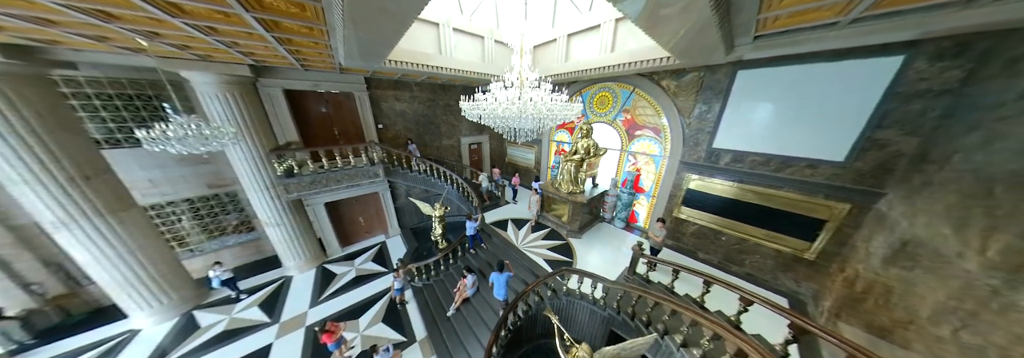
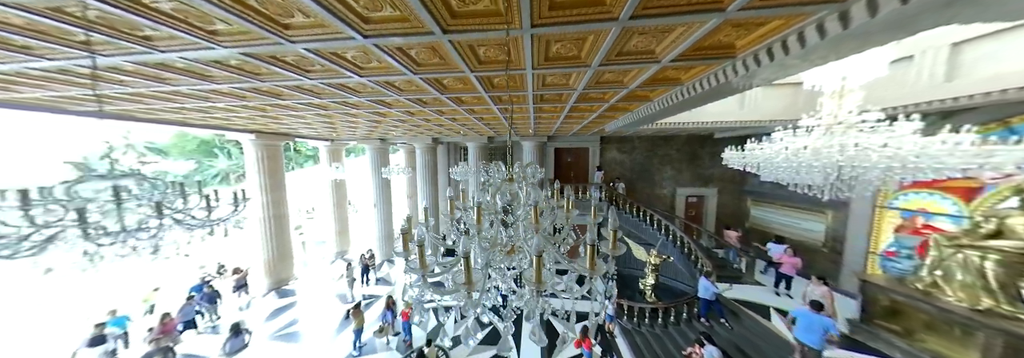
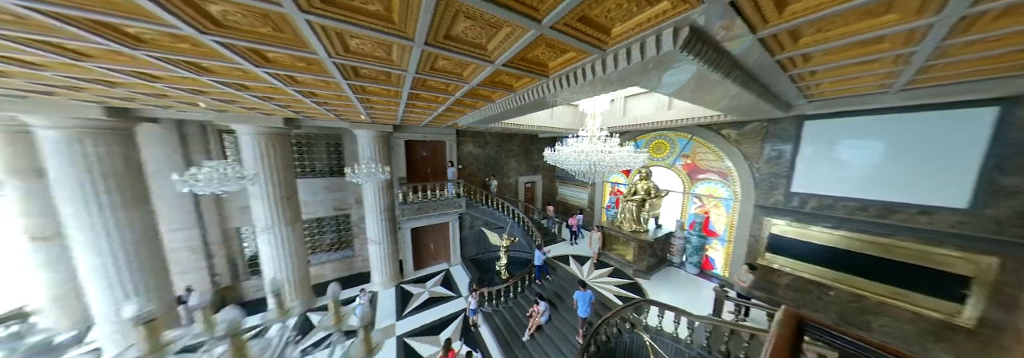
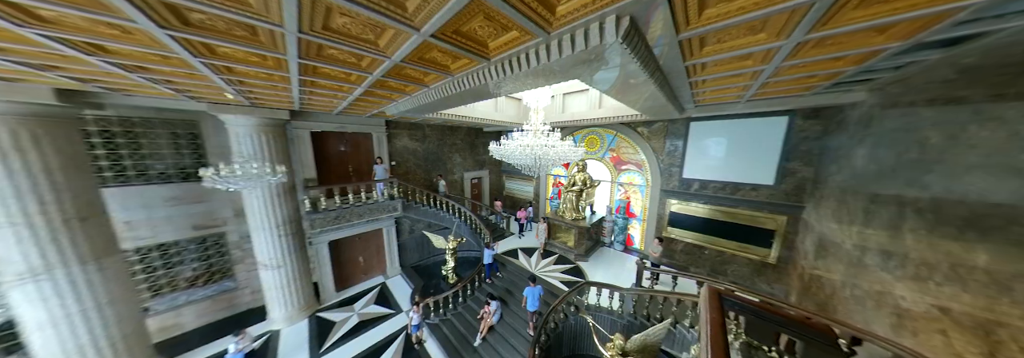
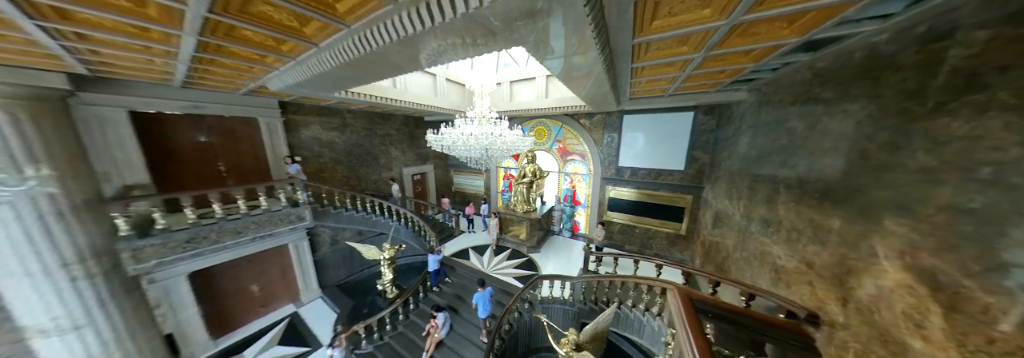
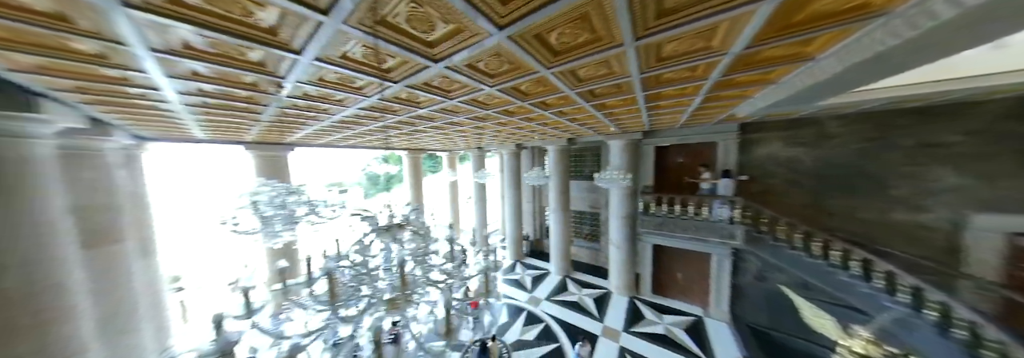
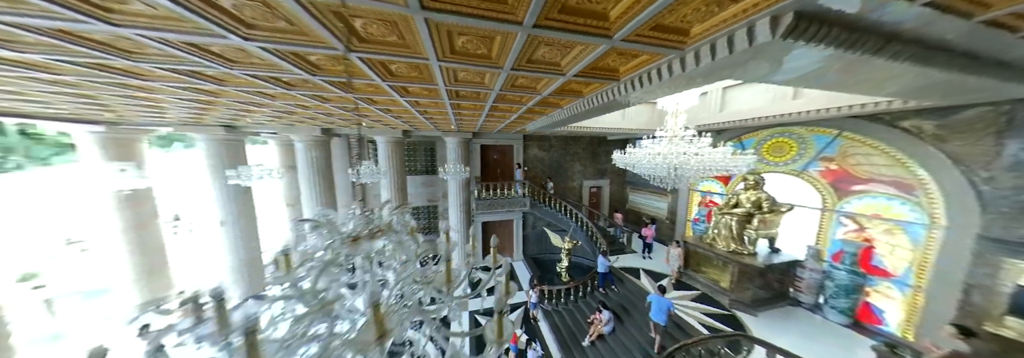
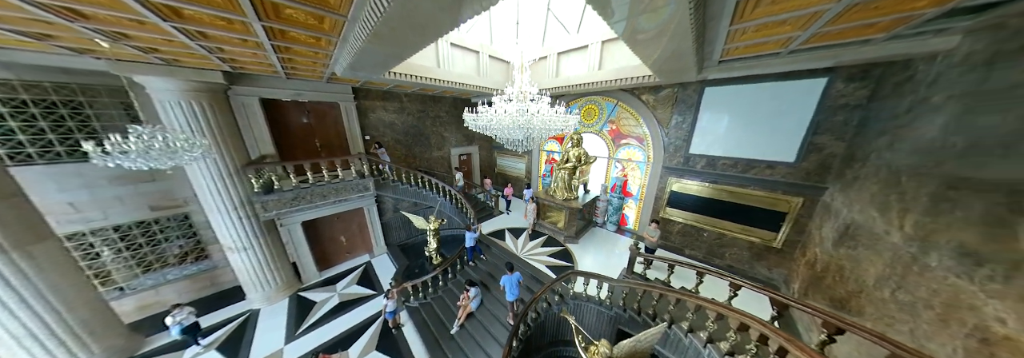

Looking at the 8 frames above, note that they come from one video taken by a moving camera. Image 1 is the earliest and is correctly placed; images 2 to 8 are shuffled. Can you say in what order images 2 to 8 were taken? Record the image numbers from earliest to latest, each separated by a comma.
8, 5, 4, 3, 7, 2, 6
